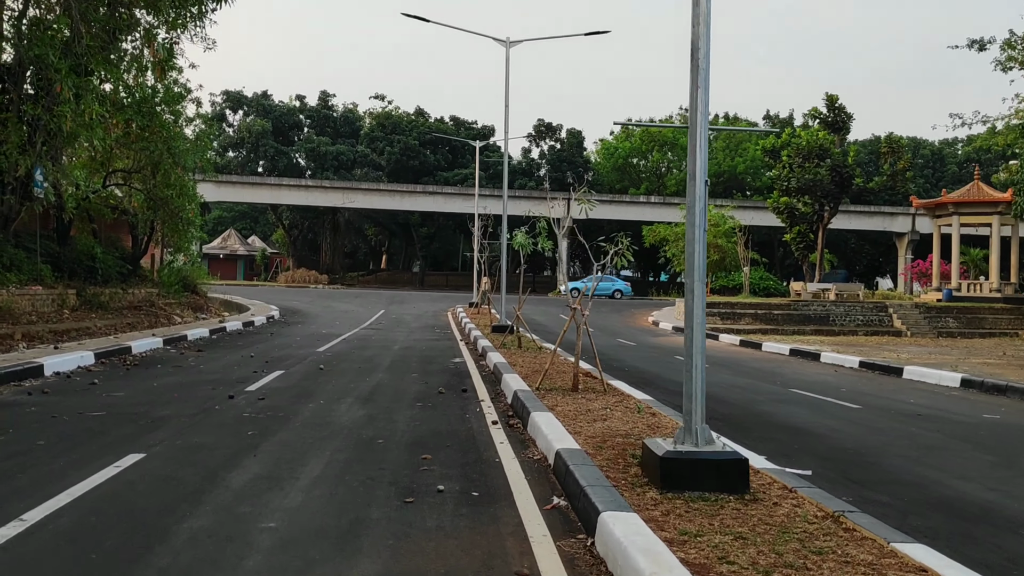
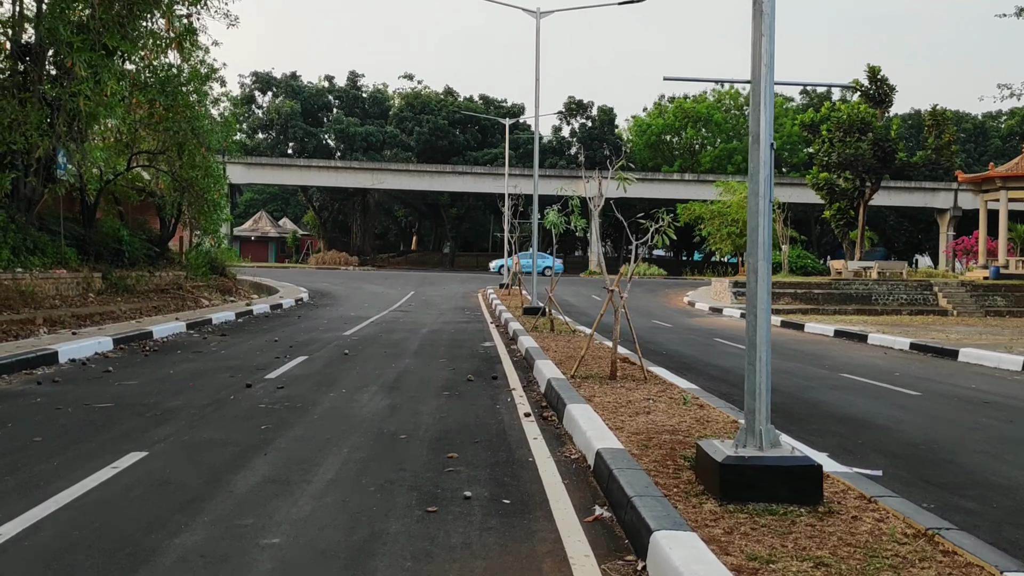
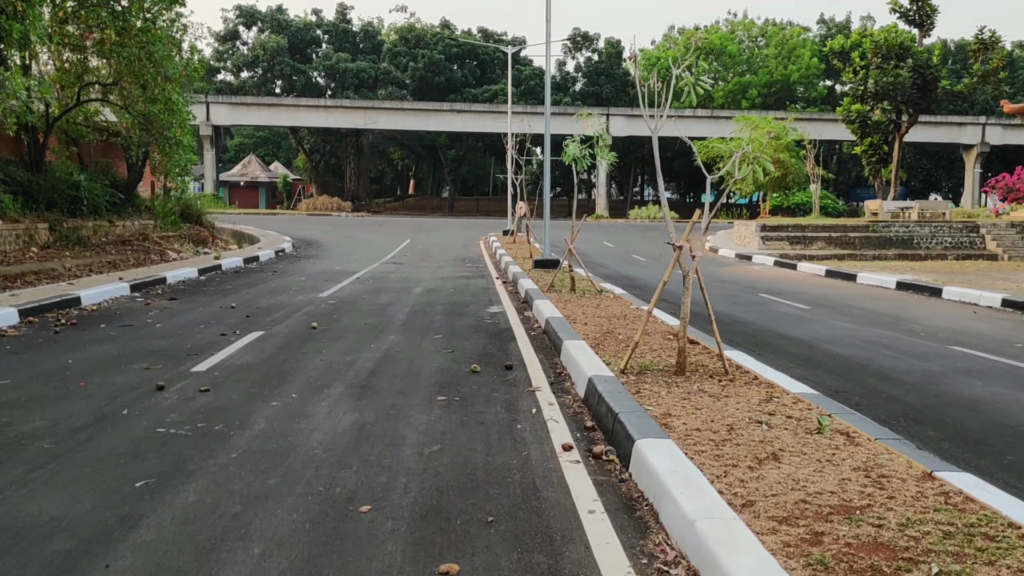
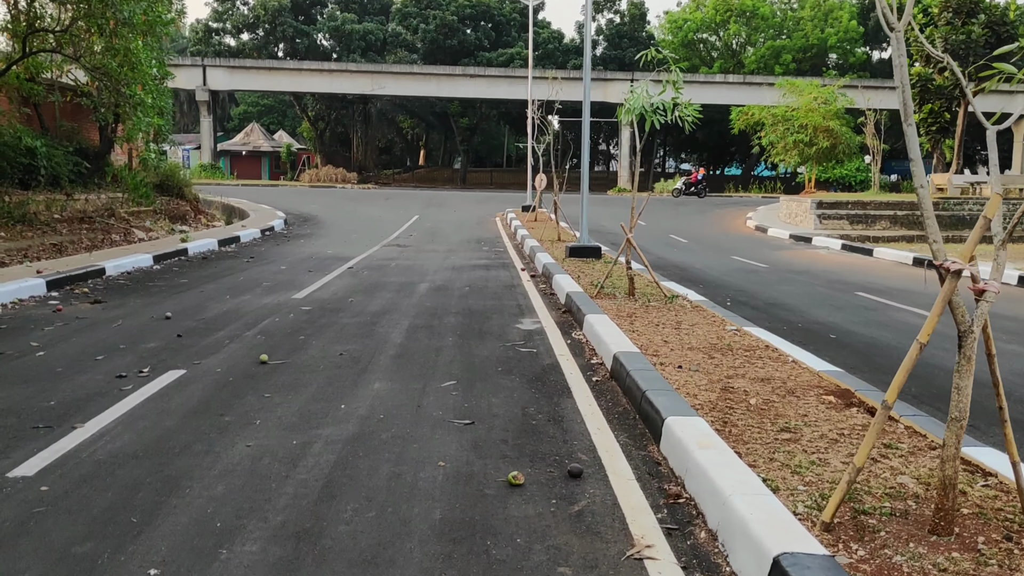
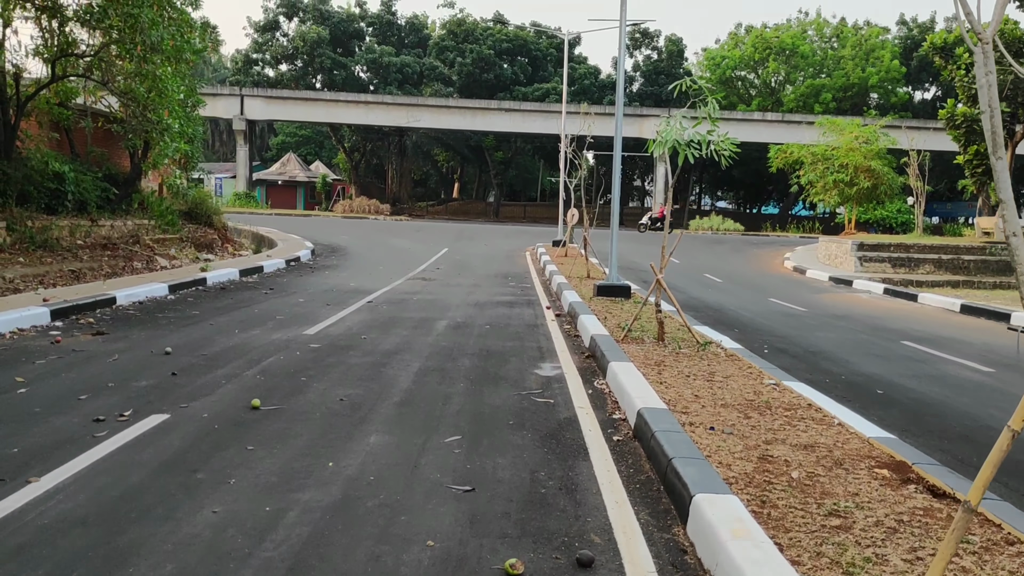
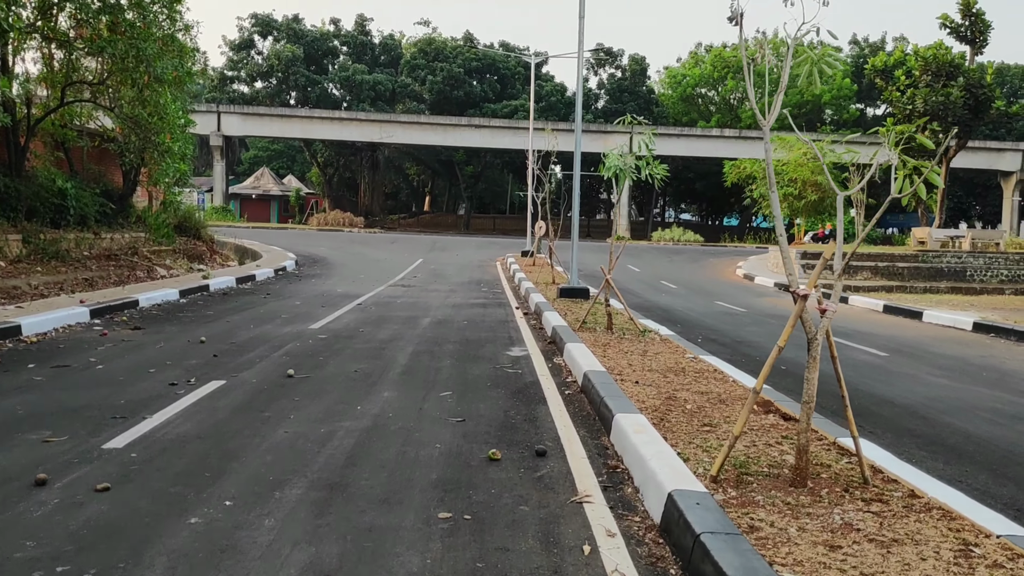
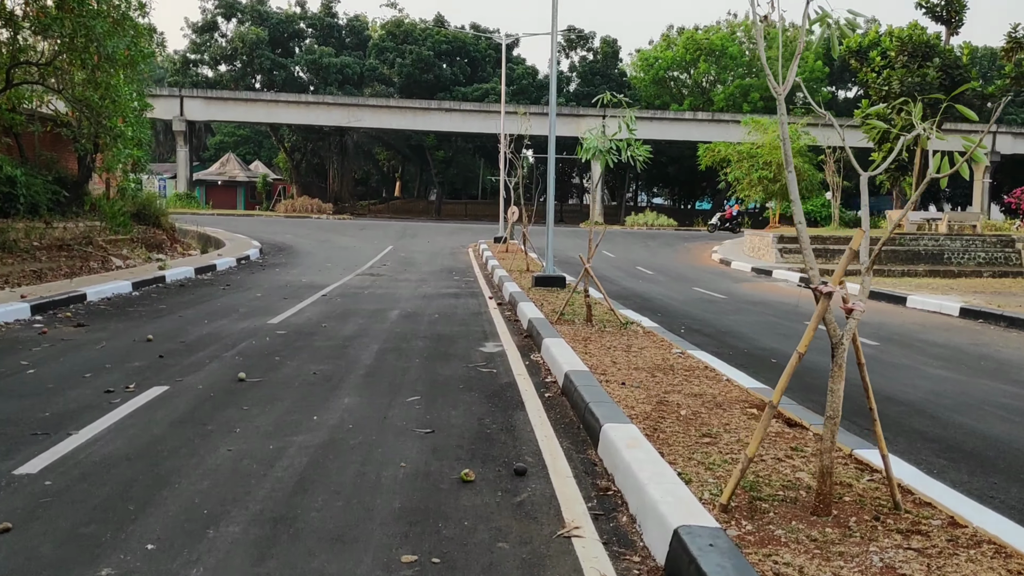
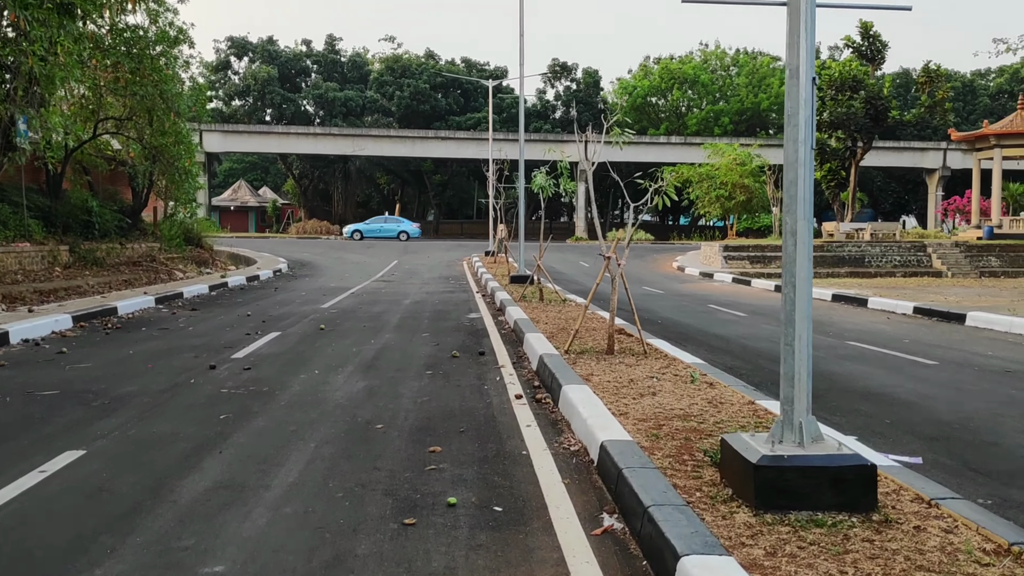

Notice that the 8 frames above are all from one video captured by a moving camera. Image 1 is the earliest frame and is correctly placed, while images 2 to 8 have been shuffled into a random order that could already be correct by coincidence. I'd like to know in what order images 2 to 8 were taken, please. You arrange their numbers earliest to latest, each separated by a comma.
2, 8, 3, 6, 7, 4, 5
